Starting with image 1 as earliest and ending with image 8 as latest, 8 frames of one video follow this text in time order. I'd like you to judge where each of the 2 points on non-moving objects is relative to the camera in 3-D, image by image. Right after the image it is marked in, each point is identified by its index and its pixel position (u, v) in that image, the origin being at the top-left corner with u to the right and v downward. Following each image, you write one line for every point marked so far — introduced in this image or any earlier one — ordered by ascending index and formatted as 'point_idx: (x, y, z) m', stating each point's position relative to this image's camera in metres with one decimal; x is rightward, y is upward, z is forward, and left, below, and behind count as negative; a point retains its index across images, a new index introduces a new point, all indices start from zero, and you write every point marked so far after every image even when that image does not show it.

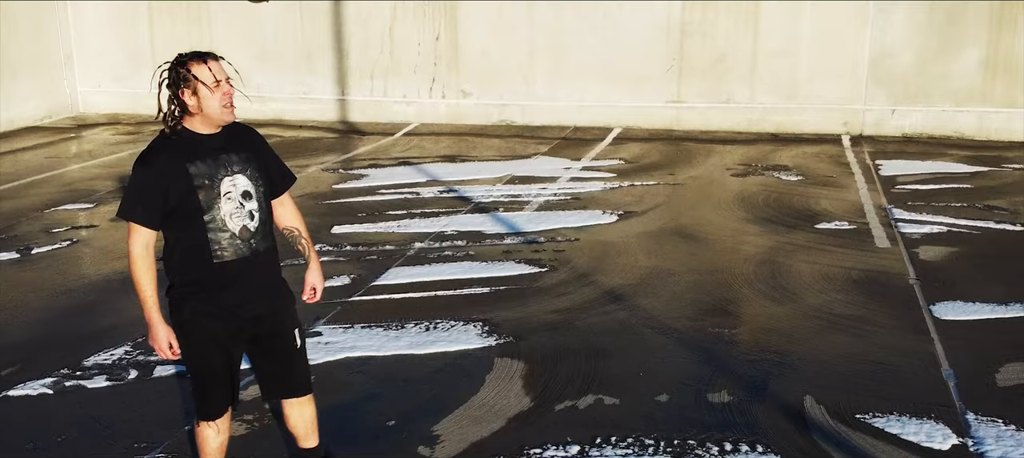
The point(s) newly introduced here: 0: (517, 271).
0: (0.0, -0.3, +6.7) m
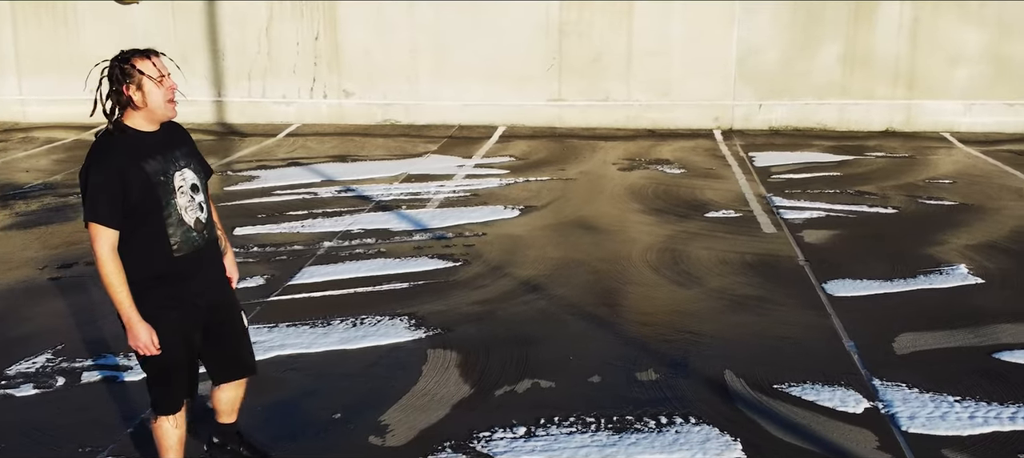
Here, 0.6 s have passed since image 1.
0: (-0.5, -0.2, +6.8) m
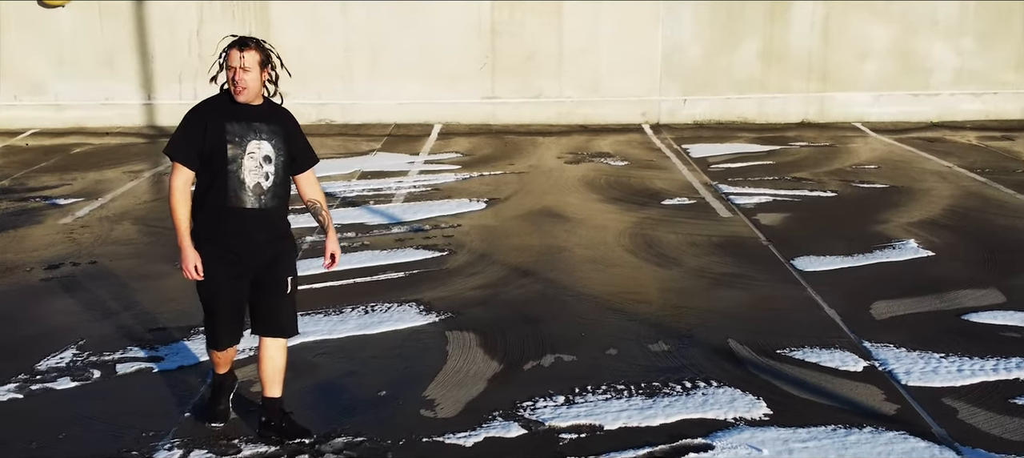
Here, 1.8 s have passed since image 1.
0: (-0.6, -0.2, +7.0) m
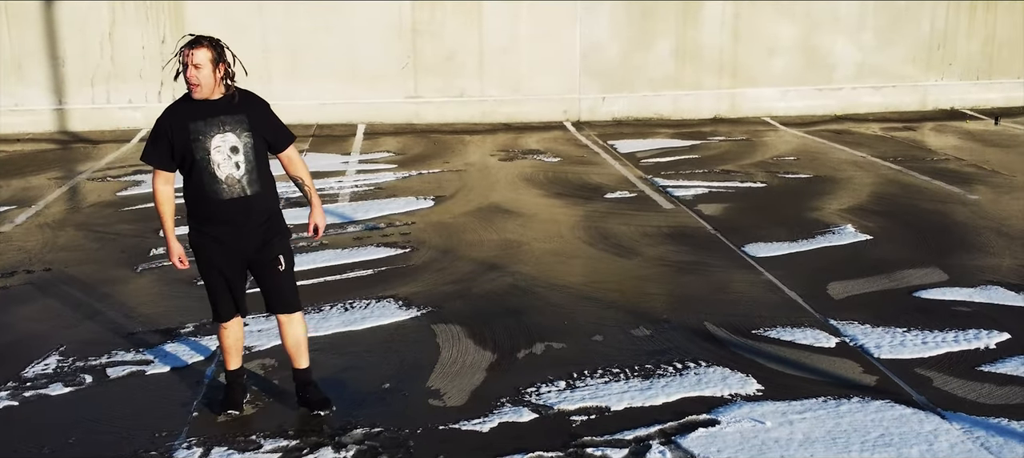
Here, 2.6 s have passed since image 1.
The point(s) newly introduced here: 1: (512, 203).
0: (-0.9, -0.2, +7.1) m
1: (0.0, +0.2, +8.8) m
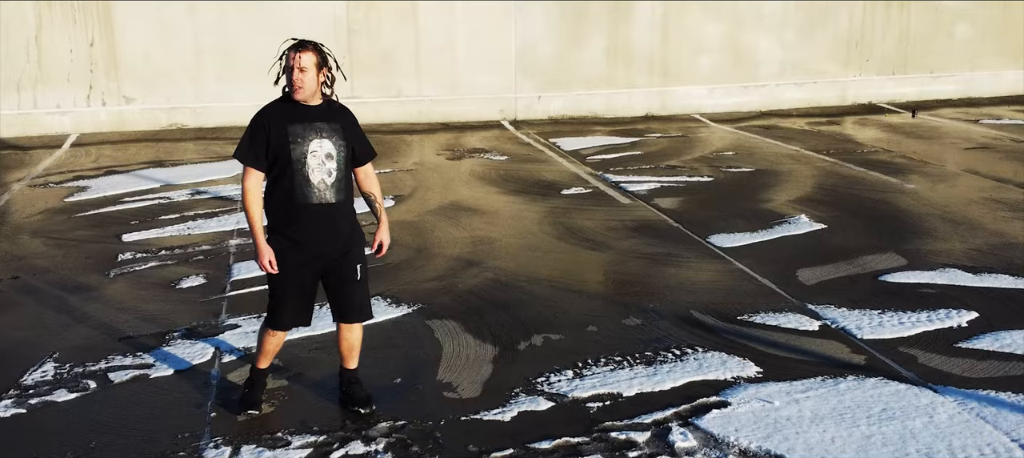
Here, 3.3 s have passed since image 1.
0: (-1.0, -0.2, +7.1) m
1: (-0.3, +0.2, +8.9) m
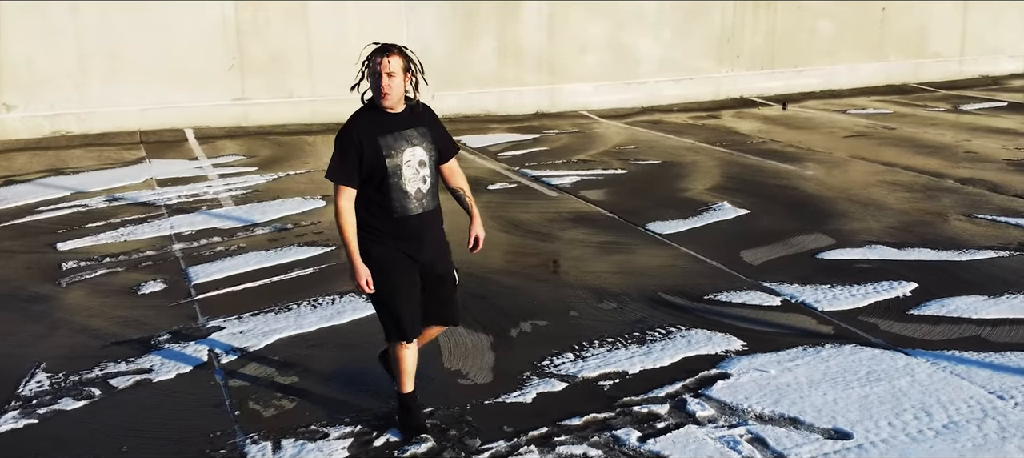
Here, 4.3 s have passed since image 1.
0: (-1.4, -0.2, +7.0) m
1: (-0.9, +0.3, +8.9) m
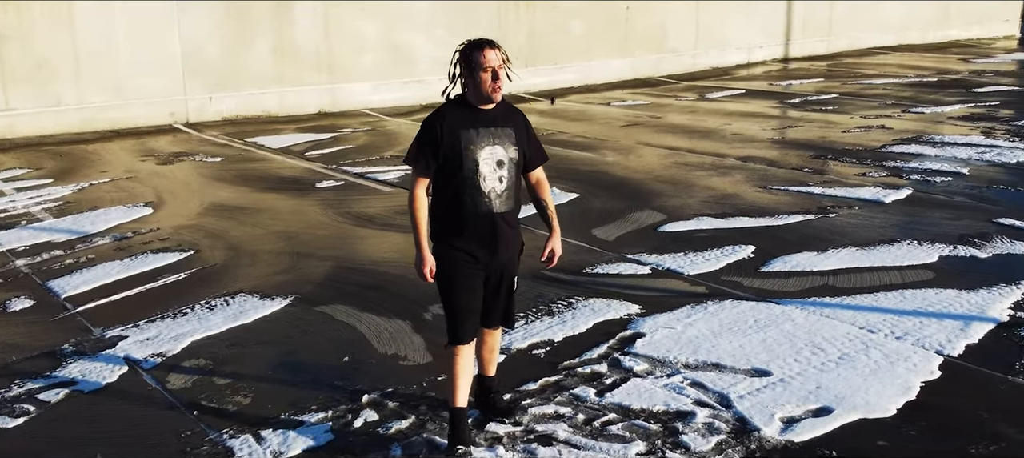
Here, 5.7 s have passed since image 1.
0: (-2.2, -0.2, +6.9) m
1: (-2.3, +0.2, +8.8) m
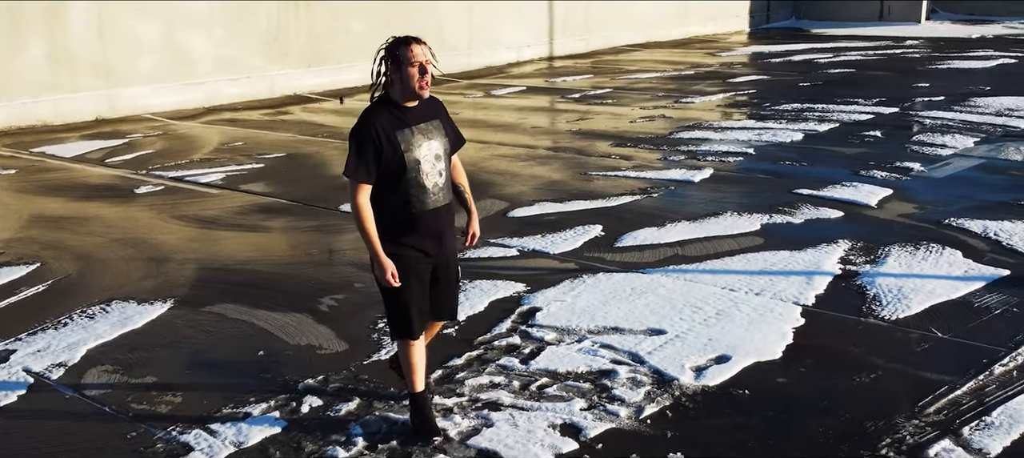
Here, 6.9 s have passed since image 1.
0: (-3.1, -0.3, +6.5) m
1: (-3.6, +0.1, +8.4) m
